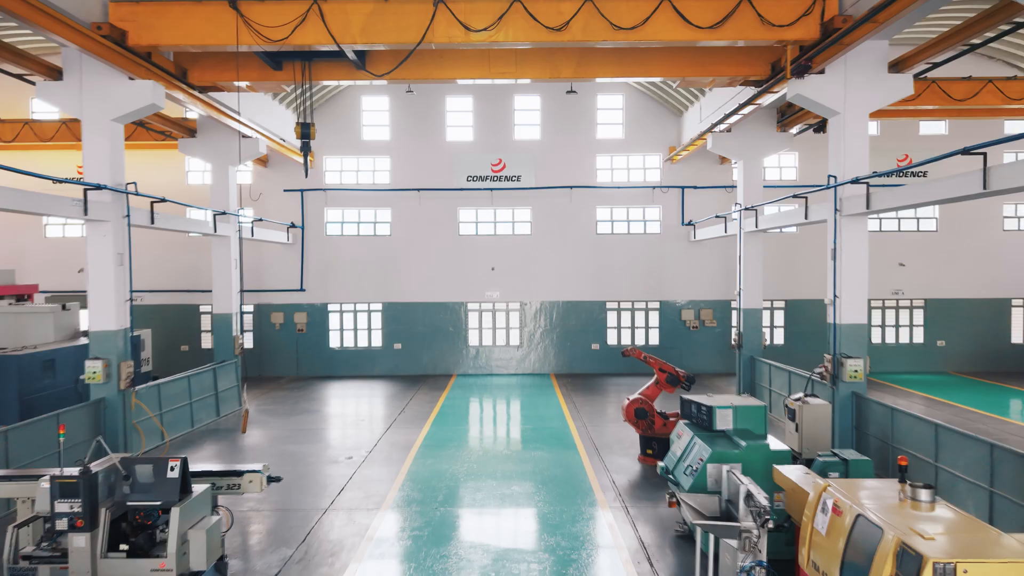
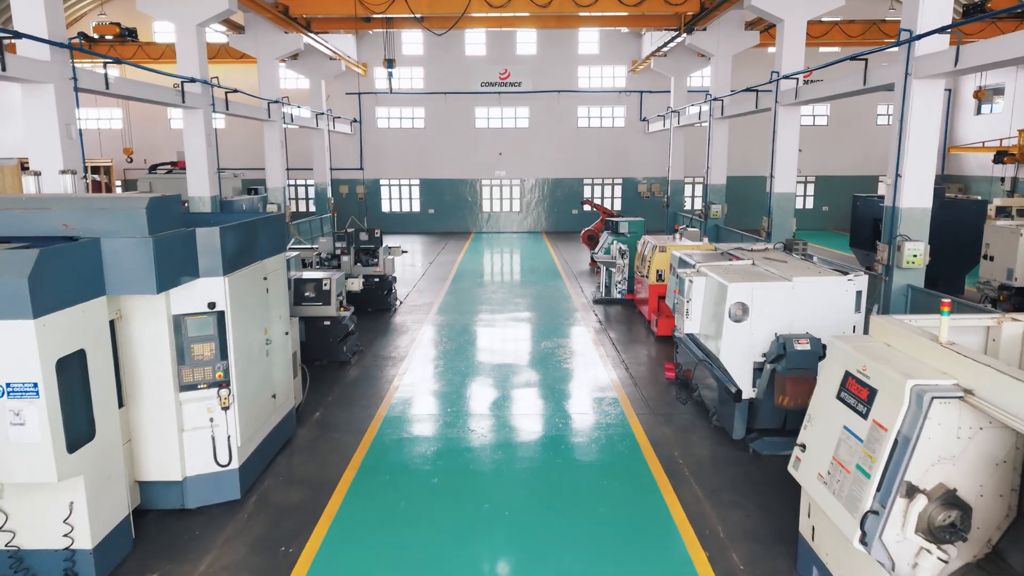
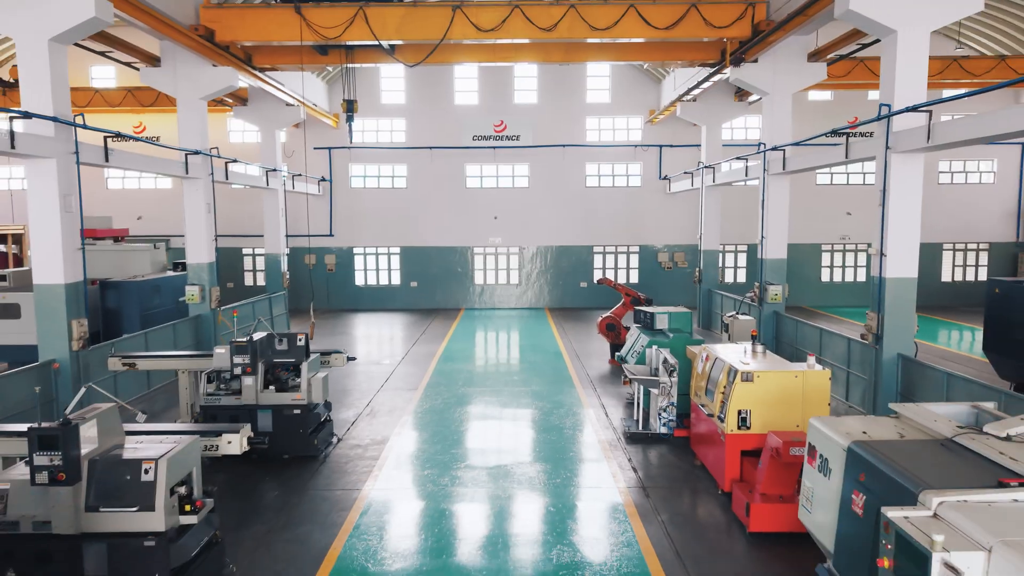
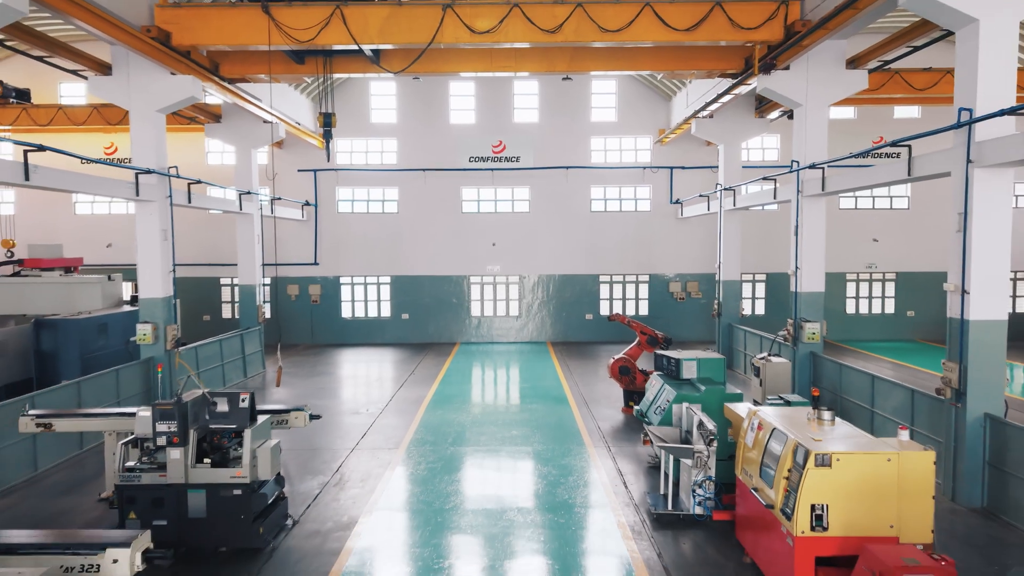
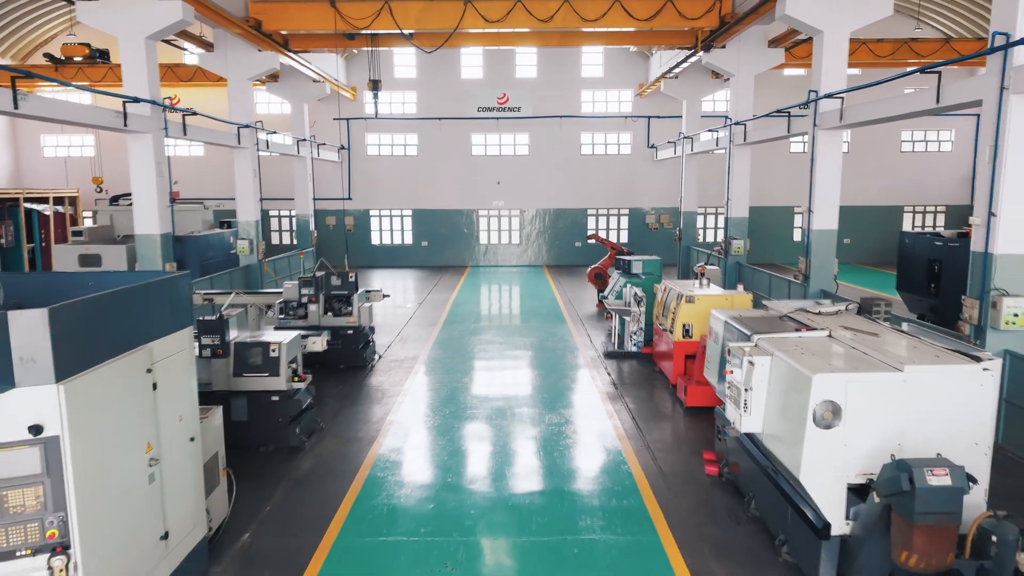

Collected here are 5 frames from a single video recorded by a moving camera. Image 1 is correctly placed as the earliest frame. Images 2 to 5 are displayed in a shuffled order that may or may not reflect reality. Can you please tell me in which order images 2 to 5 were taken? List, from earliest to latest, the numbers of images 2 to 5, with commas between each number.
4, 3, 5, 2
